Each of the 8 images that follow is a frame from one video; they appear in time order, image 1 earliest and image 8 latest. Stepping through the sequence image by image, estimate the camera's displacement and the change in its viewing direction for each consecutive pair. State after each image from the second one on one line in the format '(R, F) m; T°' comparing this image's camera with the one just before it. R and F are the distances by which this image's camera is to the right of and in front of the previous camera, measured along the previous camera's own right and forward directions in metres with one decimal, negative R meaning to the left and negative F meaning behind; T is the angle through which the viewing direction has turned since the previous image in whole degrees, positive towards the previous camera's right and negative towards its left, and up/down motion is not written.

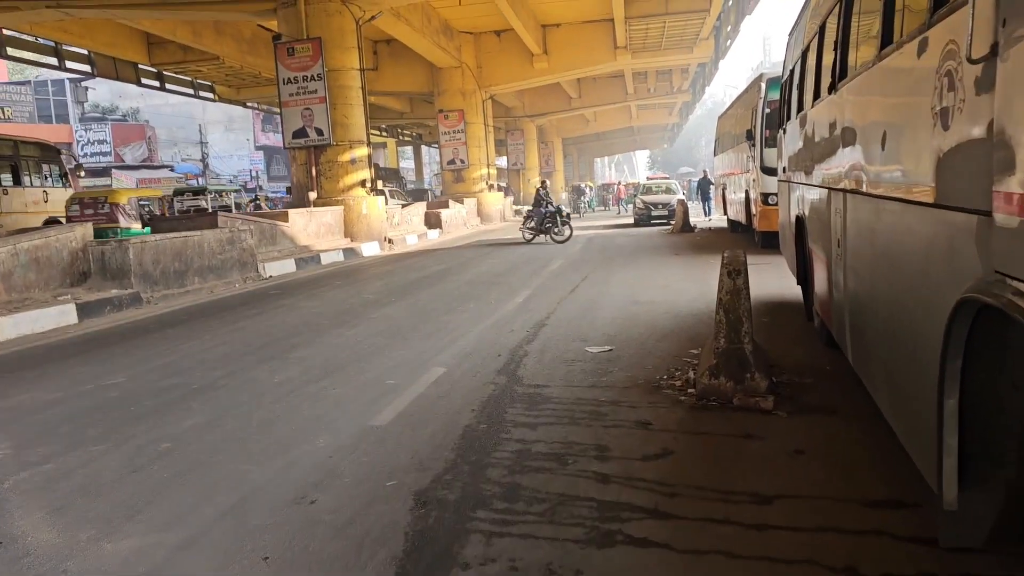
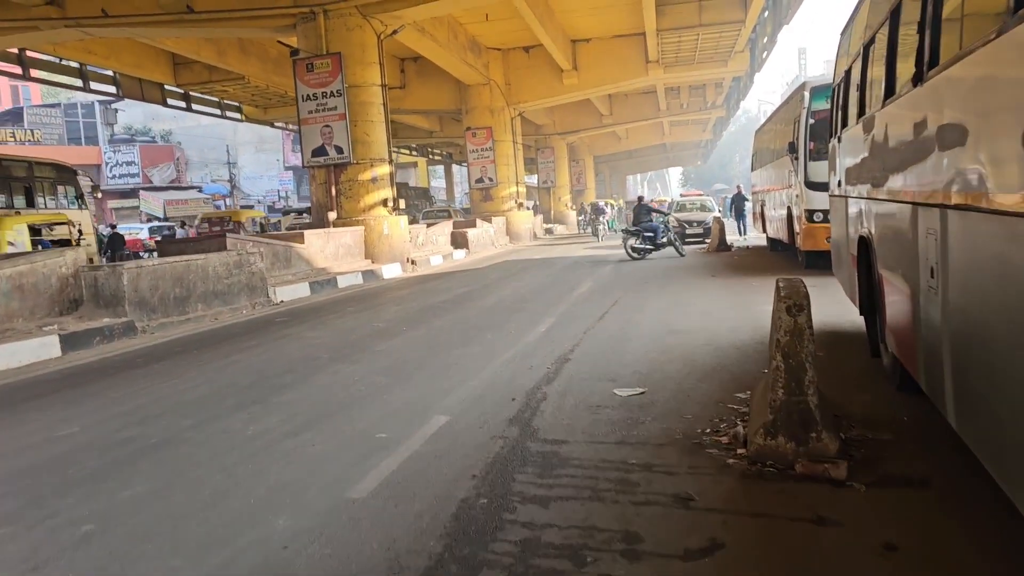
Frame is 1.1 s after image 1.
(+0.1, +0.9) m; -2°
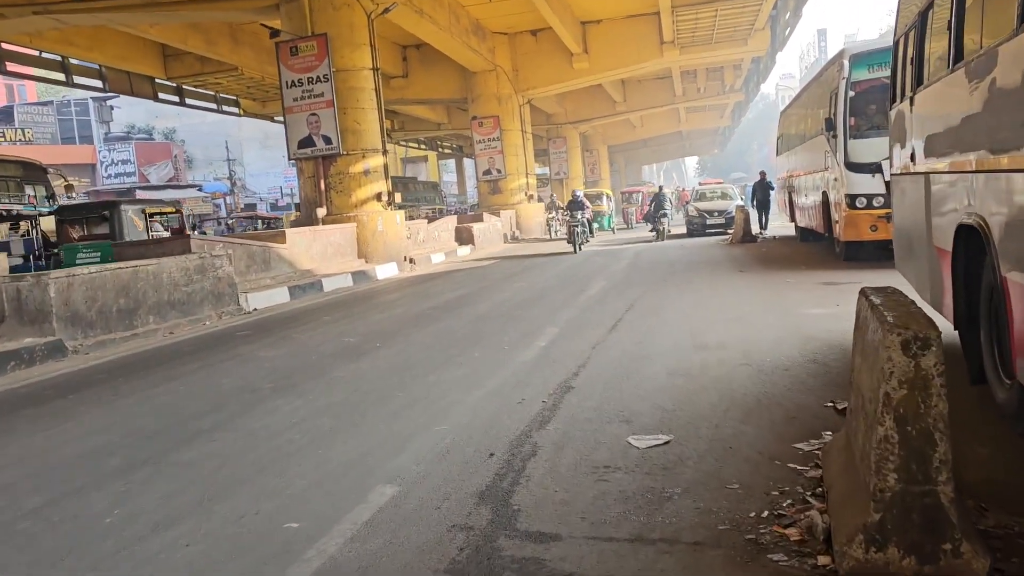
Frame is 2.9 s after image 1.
(+0.2, +1.5) m; -1°
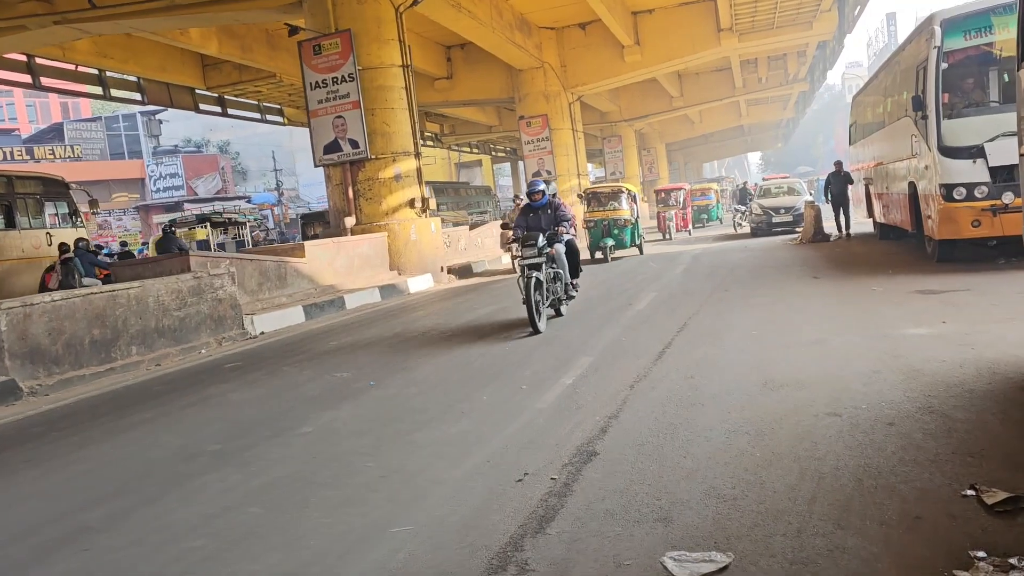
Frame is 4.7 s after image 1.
(+0.3, +1.4) m; -4°
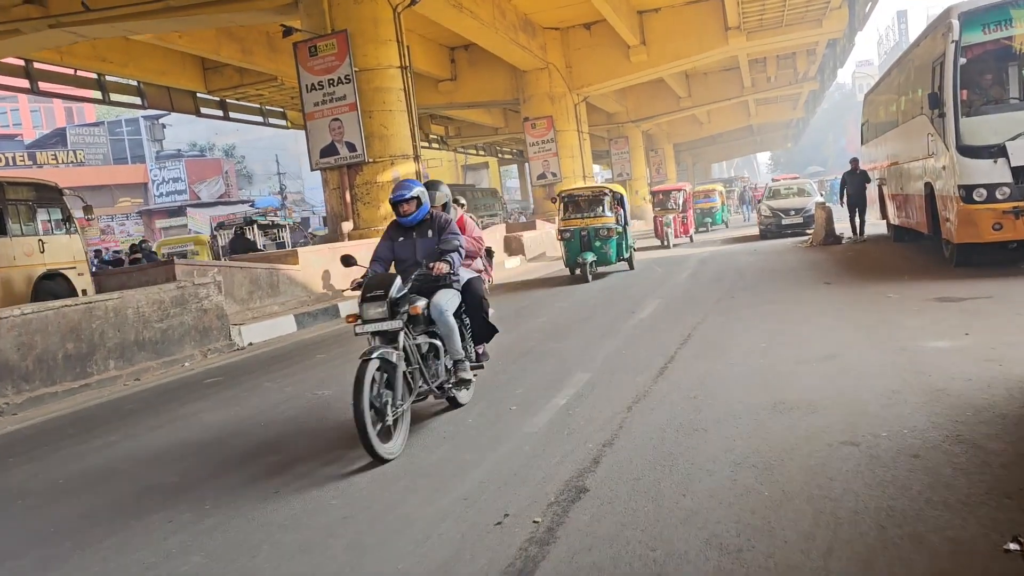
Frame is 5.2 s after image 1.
(+0.1, +0.4) m; -1°
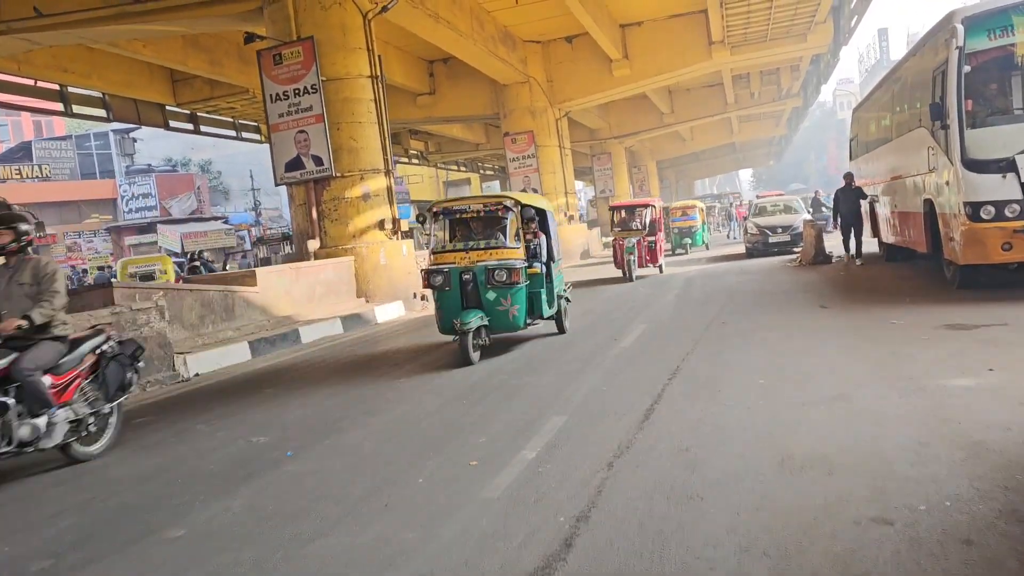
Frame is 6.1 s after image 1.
(+0.1, +0.8) m; +1°
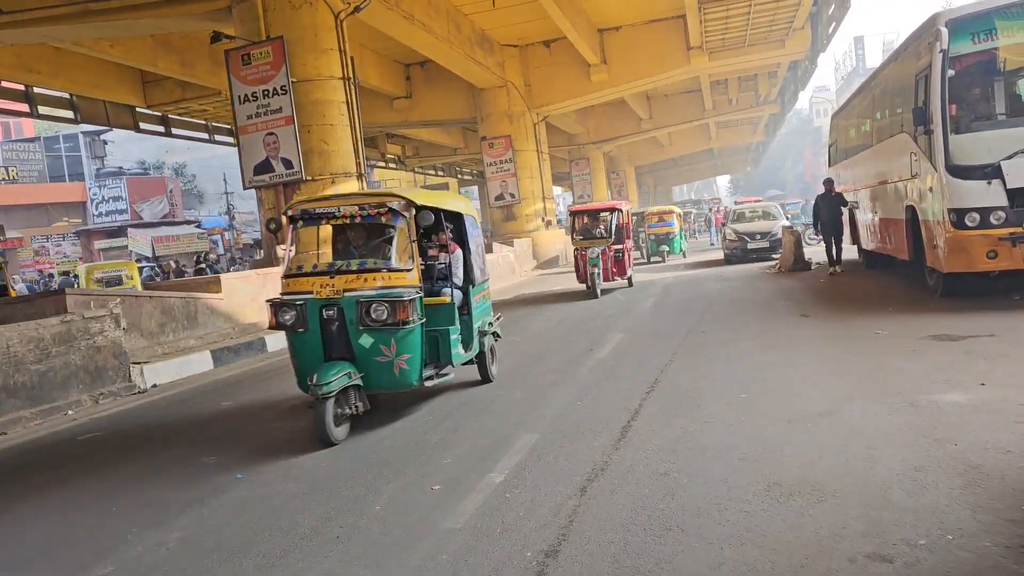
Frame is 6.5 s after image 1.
(+0.1, +0.3) m; +1°
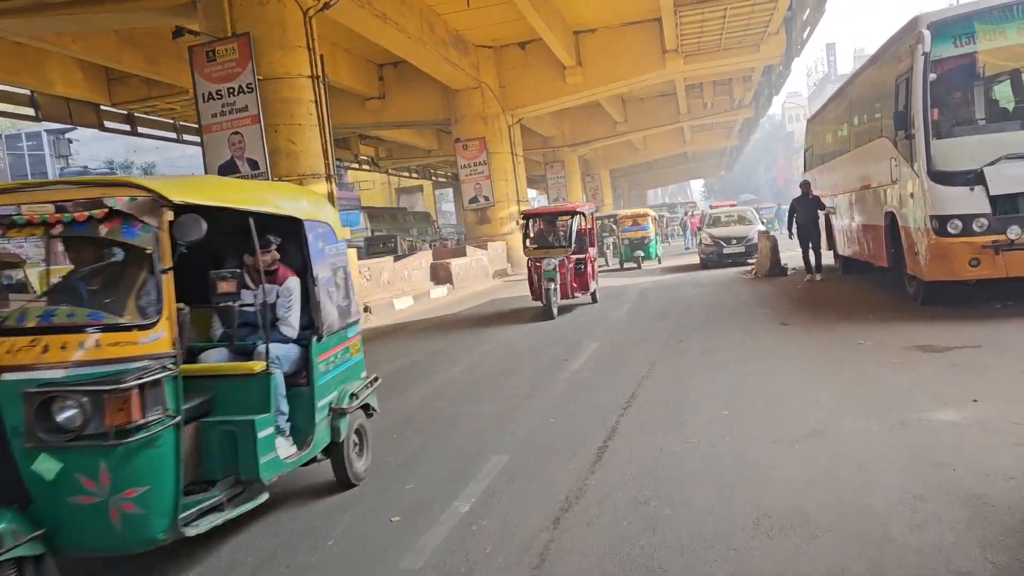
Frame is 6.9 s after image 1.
(0.0, +0.3) m; +2°
